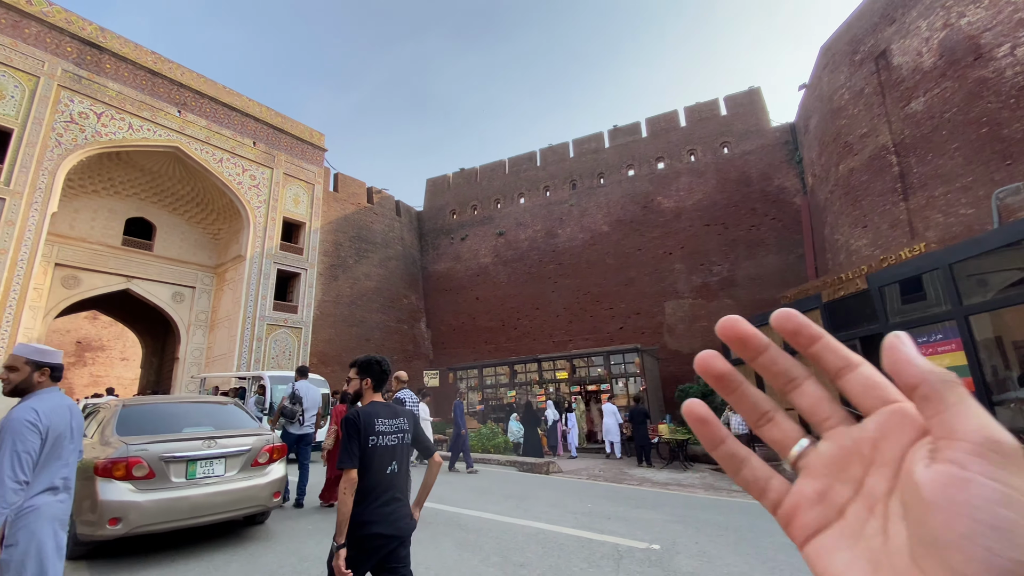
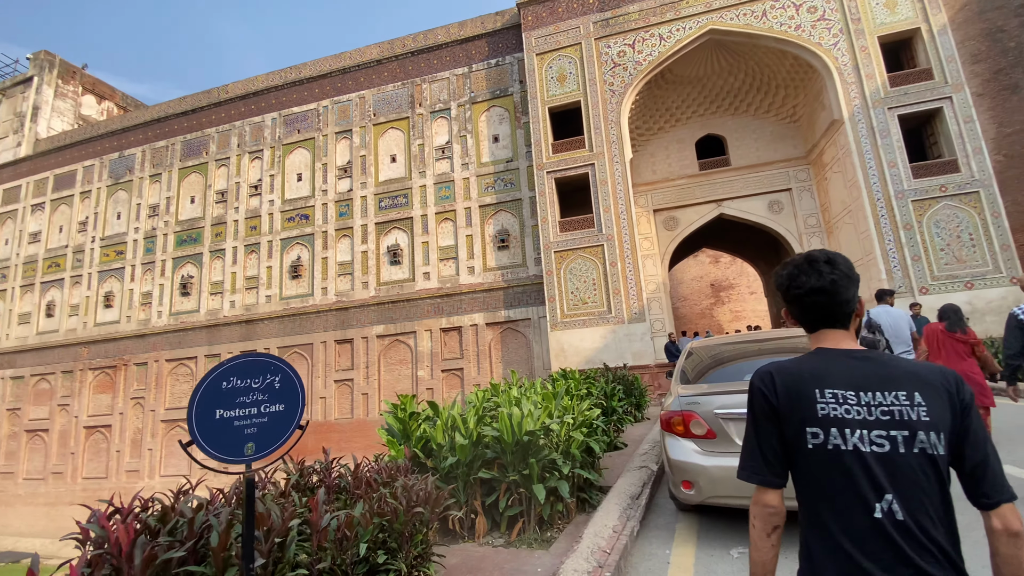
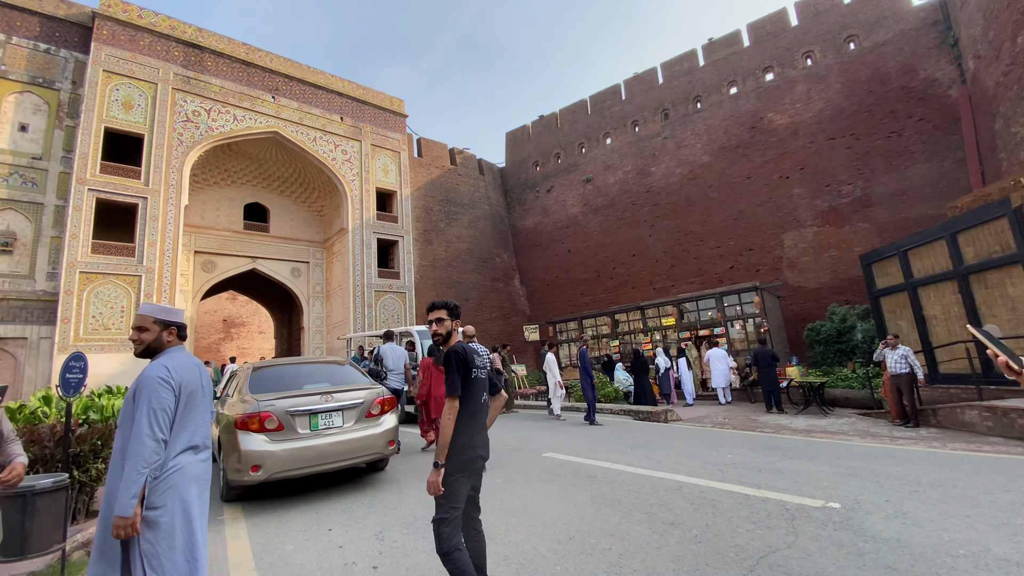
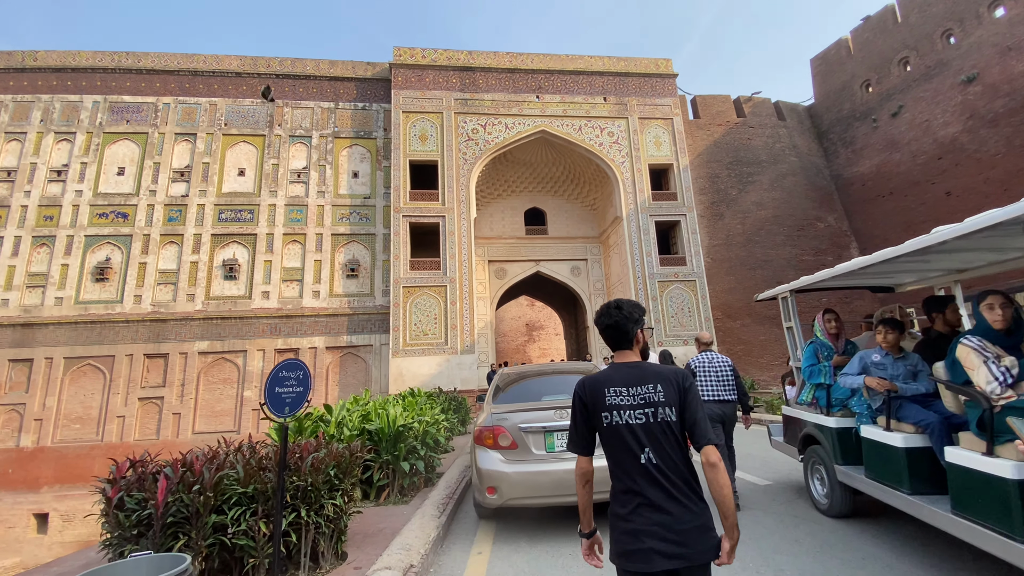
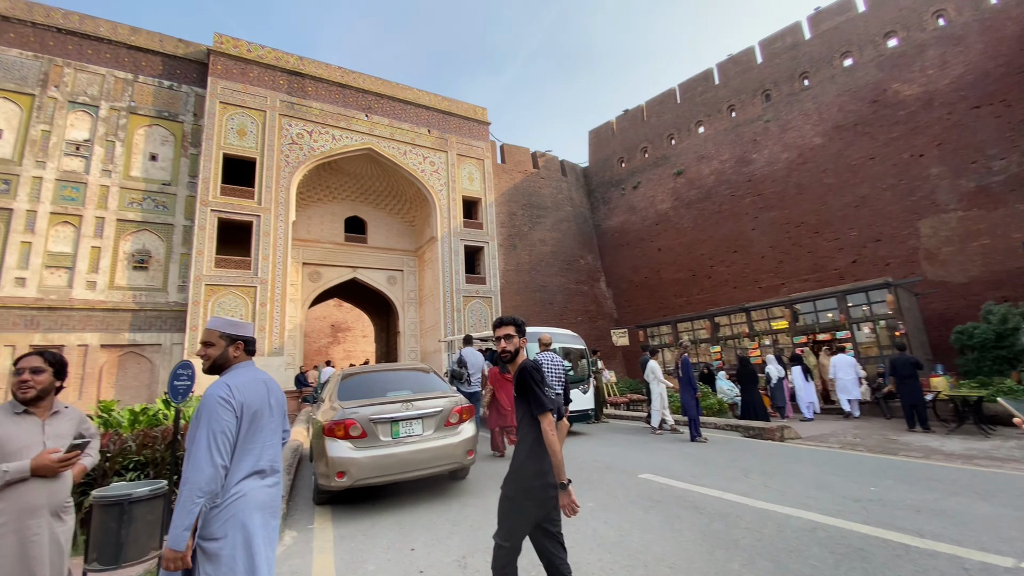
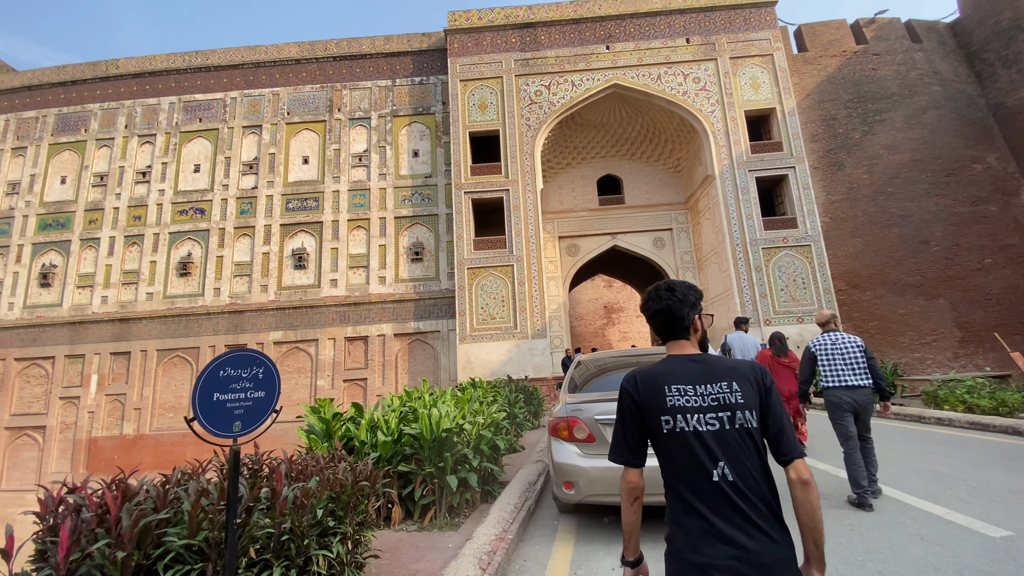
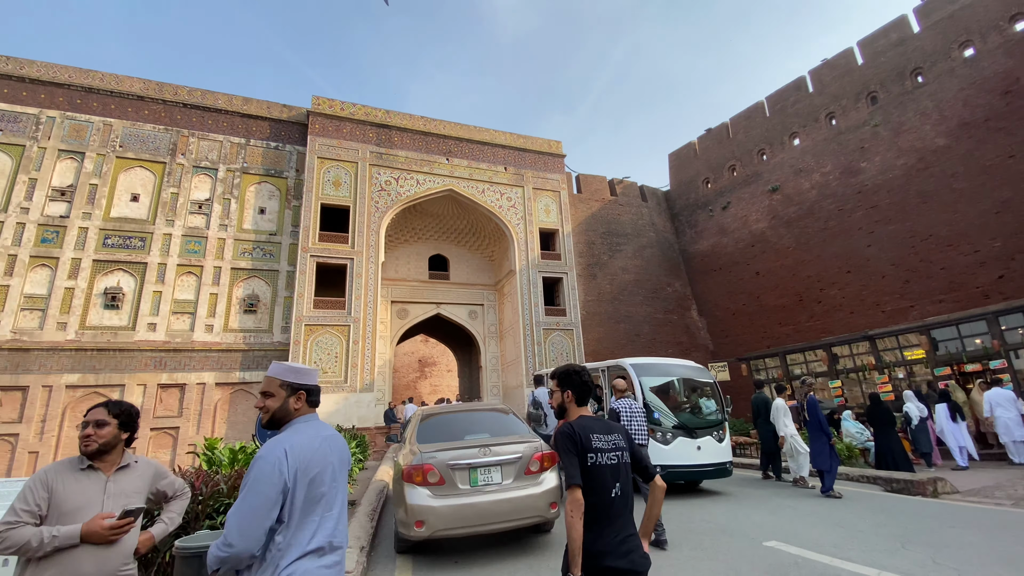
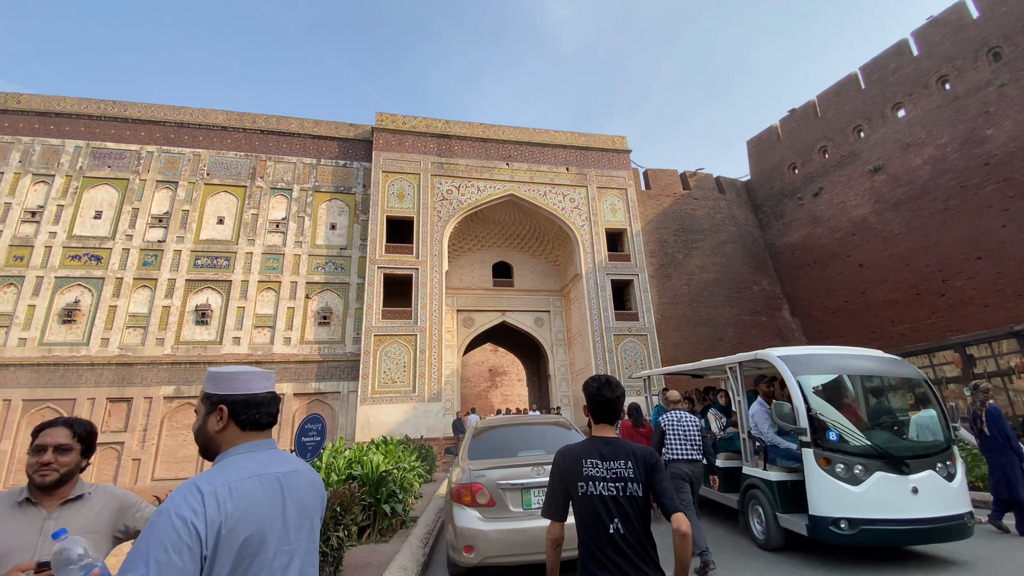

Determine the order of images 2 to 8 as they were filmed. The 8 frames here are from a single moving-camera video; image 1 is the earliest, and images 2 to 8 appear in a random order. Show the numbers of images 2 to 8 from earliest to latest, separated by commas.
3, 5, 7, 8, 4, 6, 2
